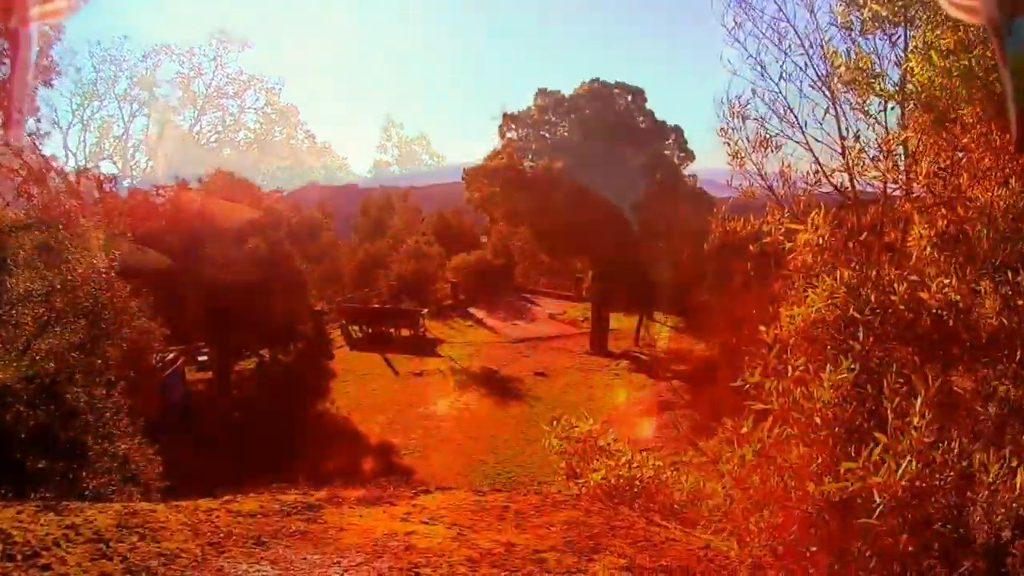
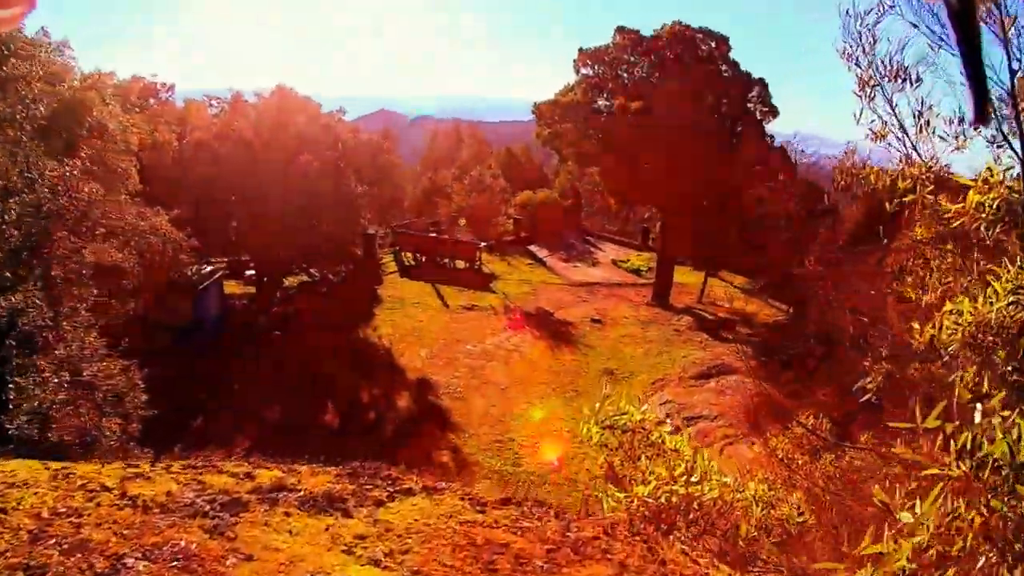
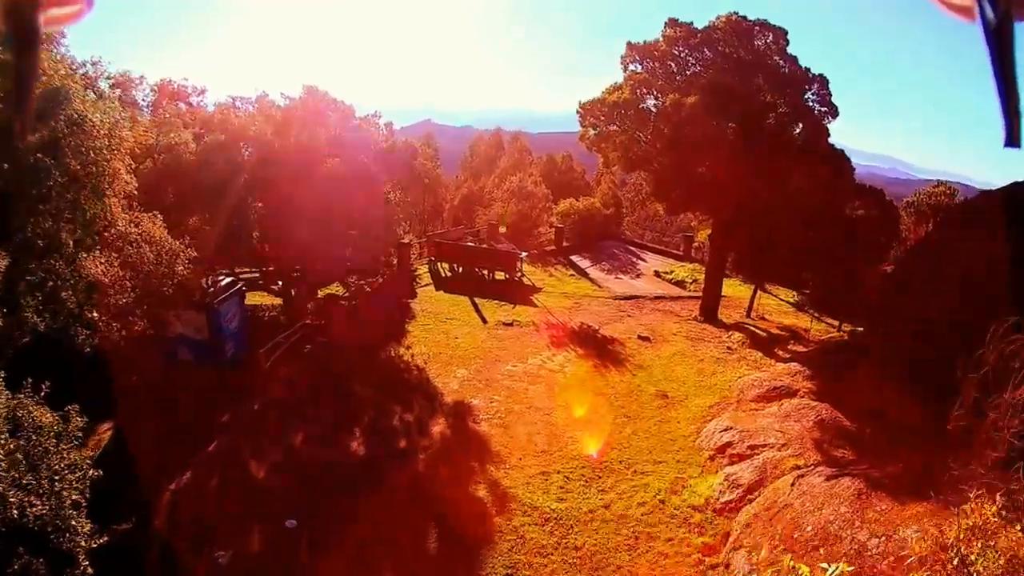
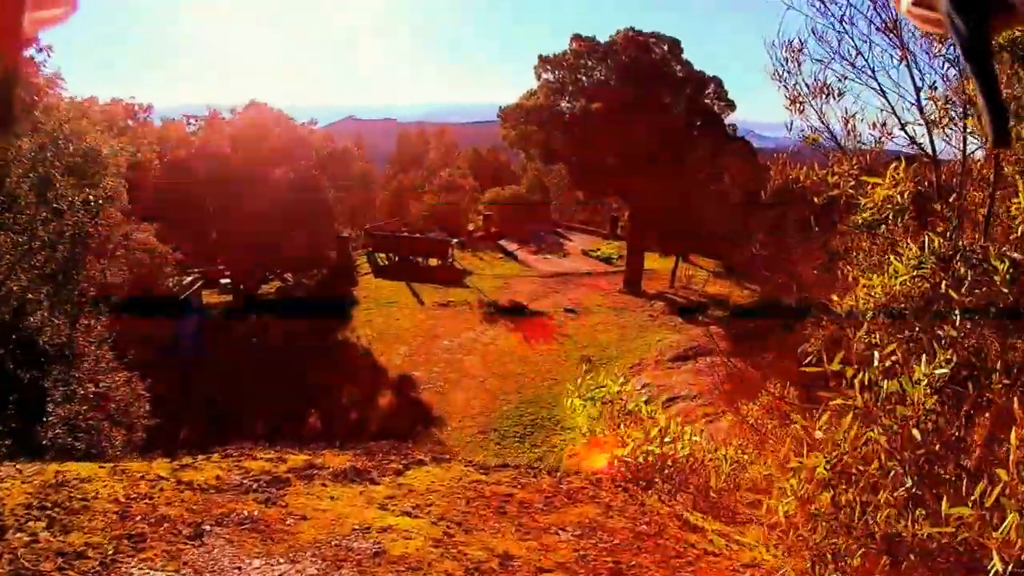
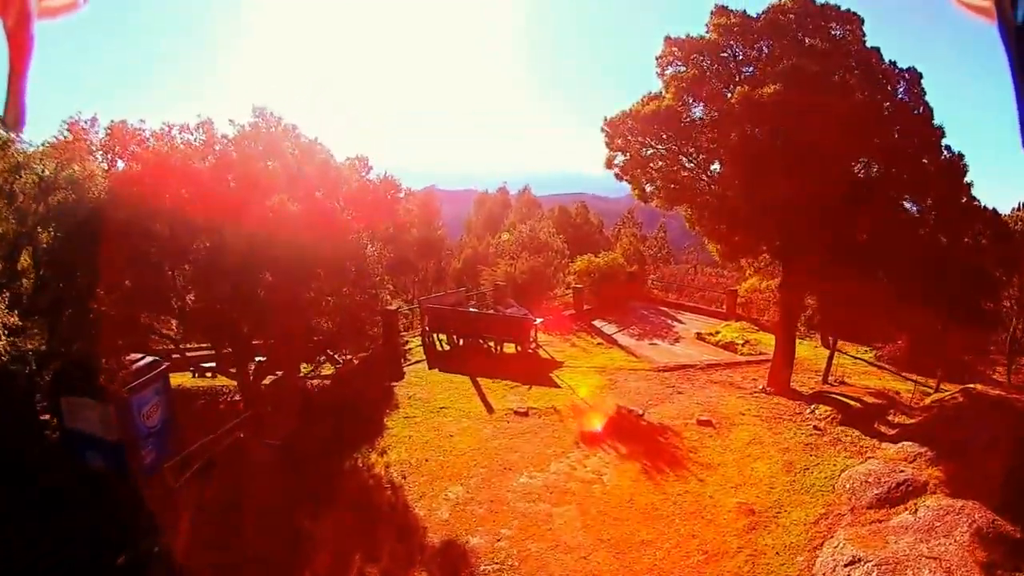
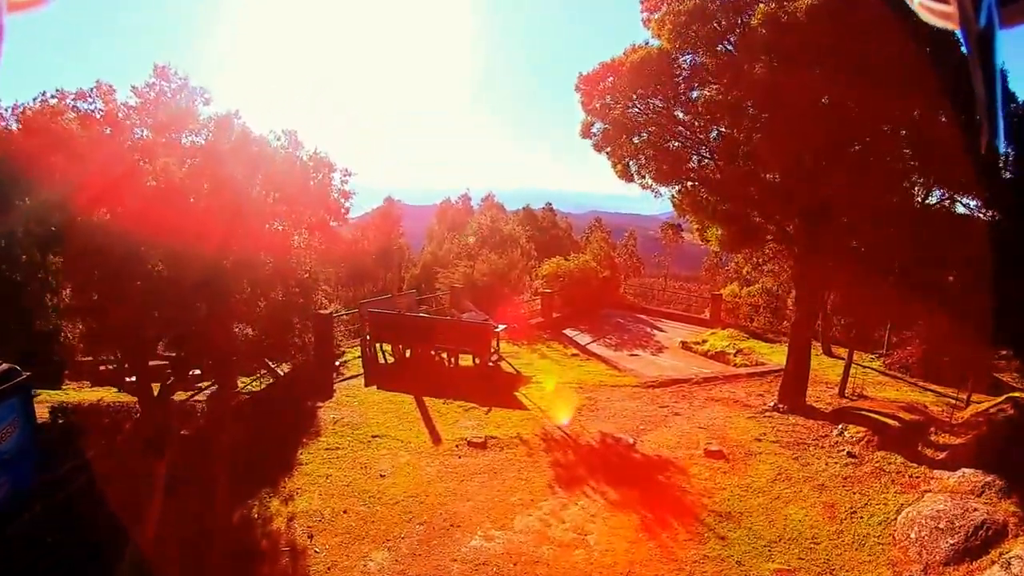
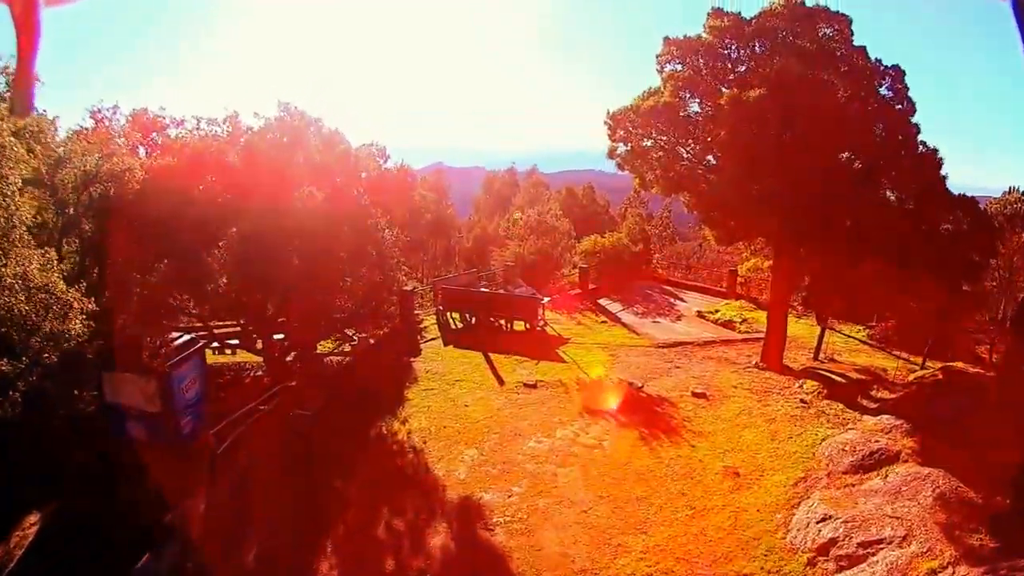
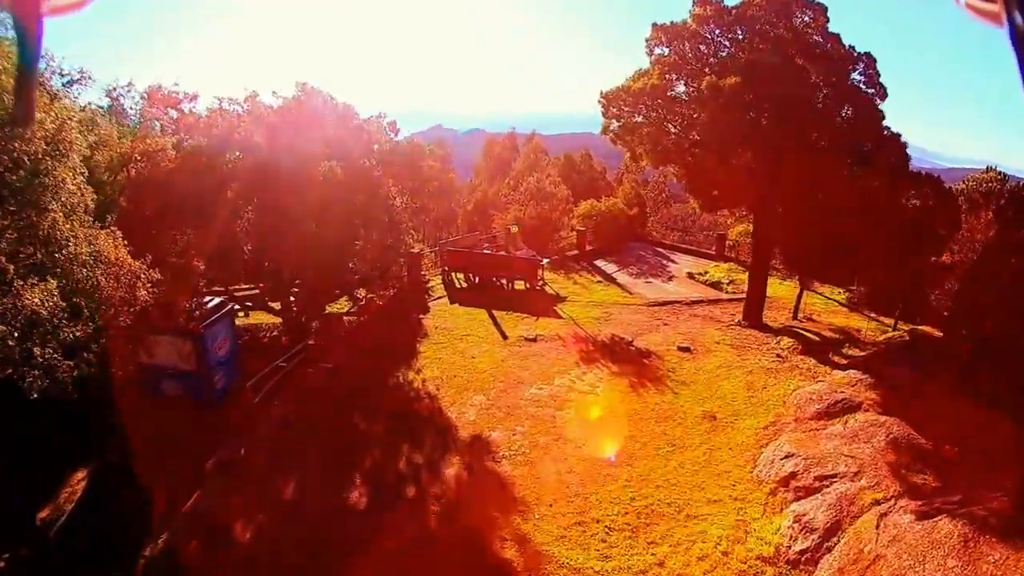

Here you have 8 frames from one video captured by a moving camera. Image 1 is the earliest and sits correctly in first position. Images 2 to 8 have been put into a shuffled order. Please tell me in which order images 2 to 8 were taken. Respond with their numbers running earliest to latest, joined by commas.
4, 2, 3, 8, 7, 5, 6
